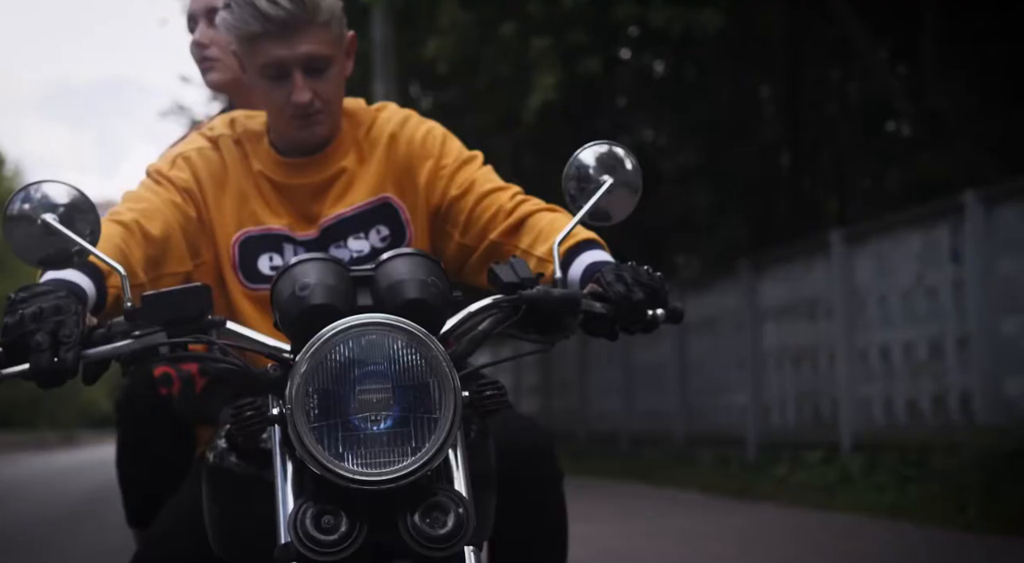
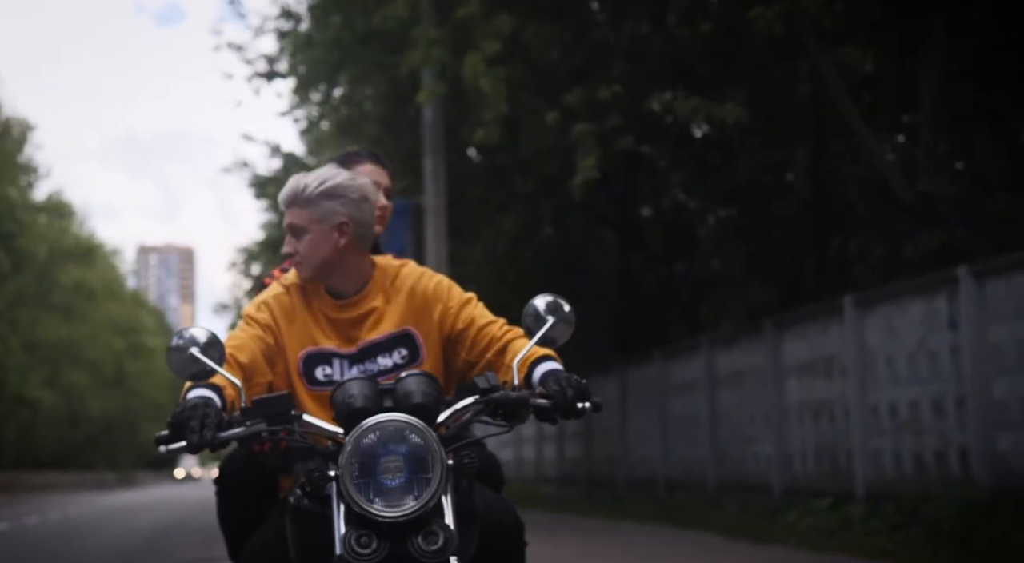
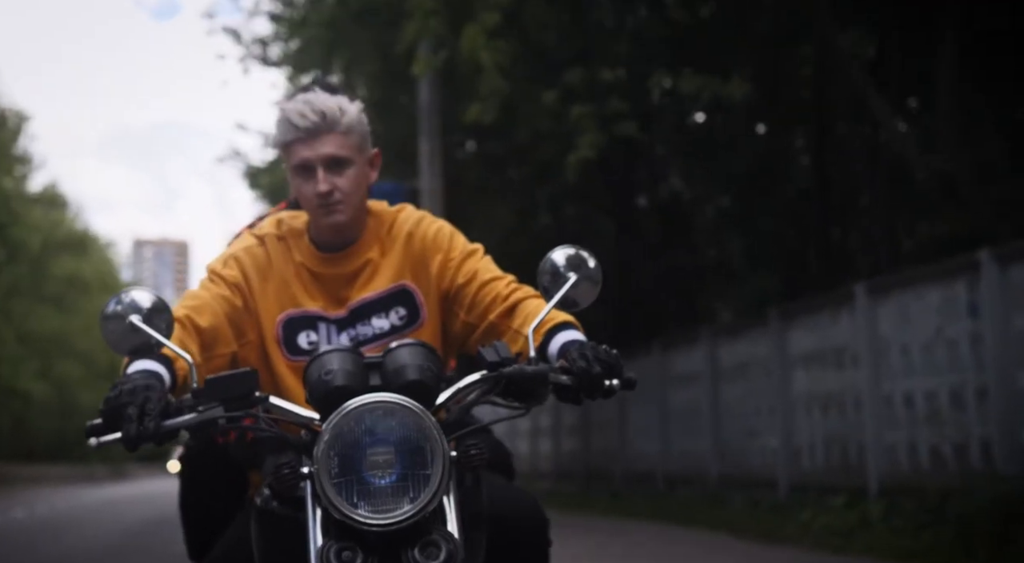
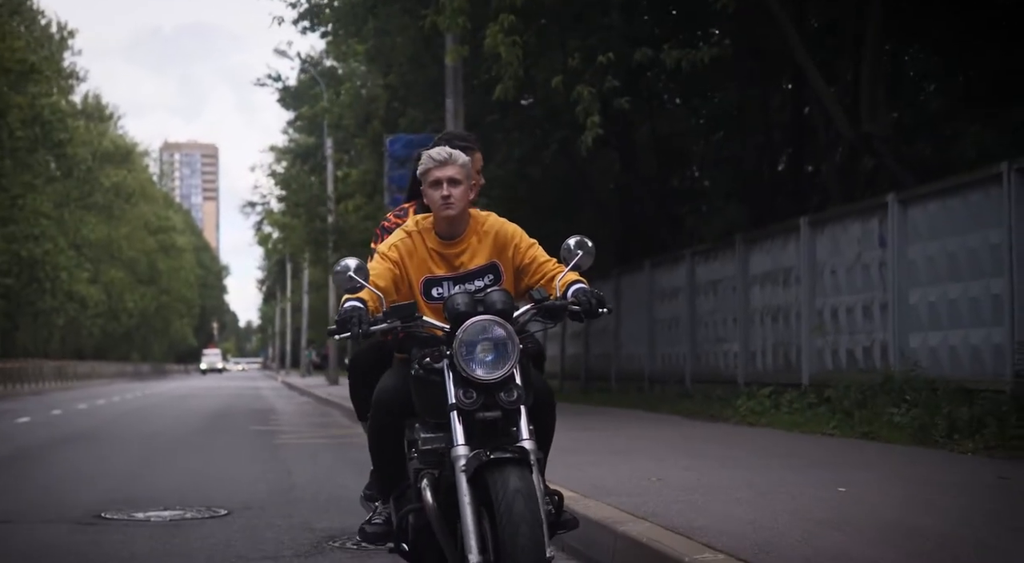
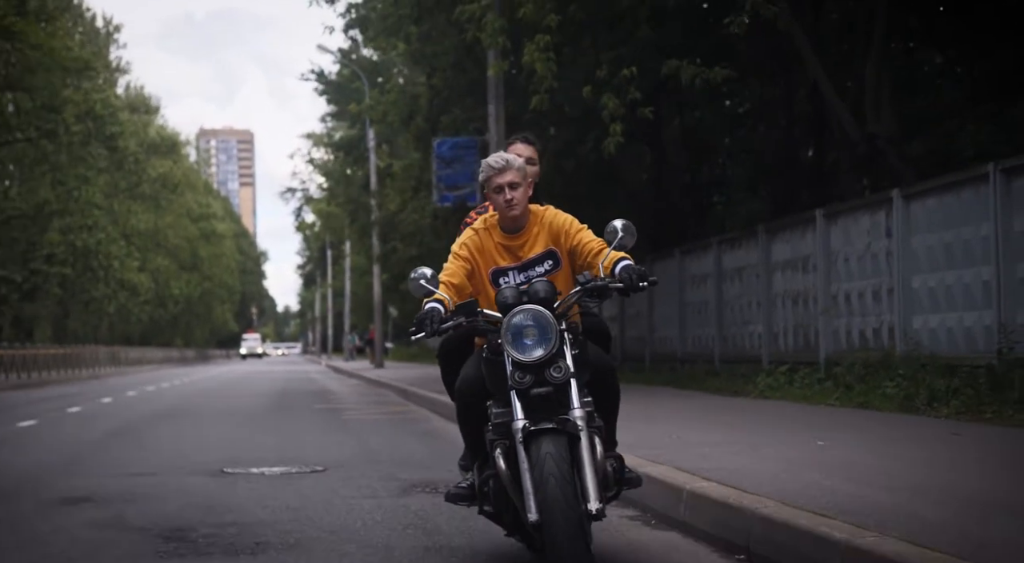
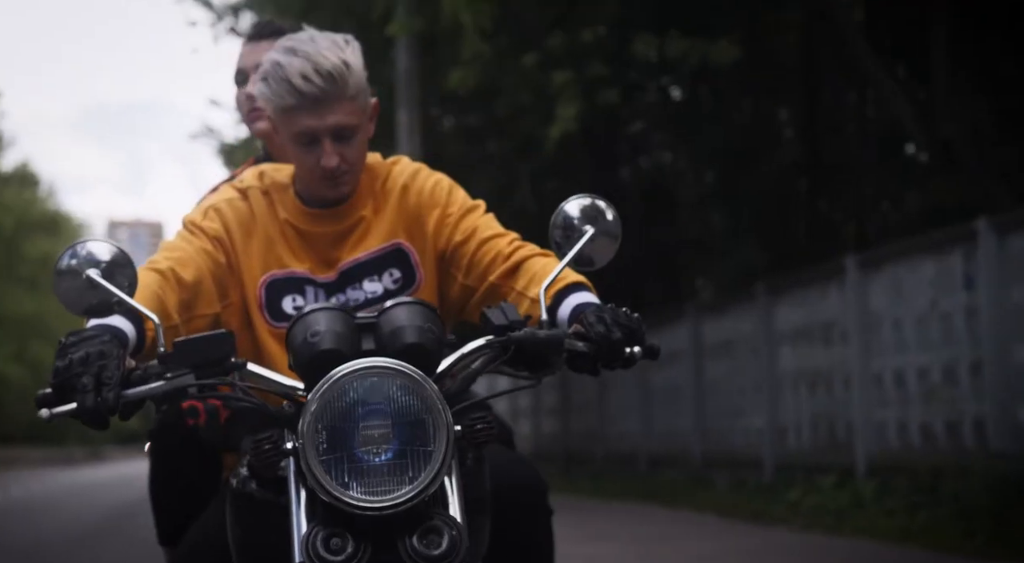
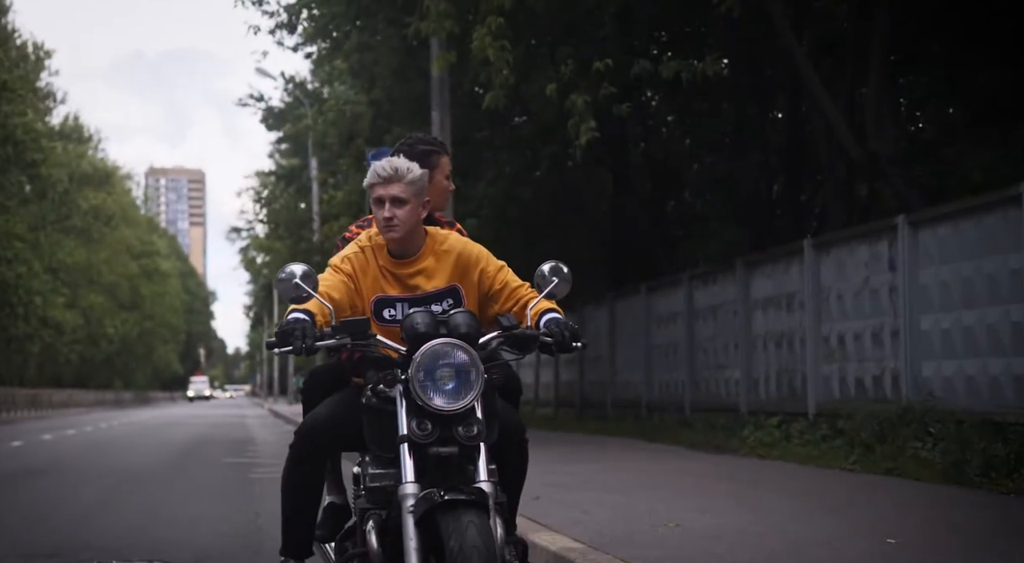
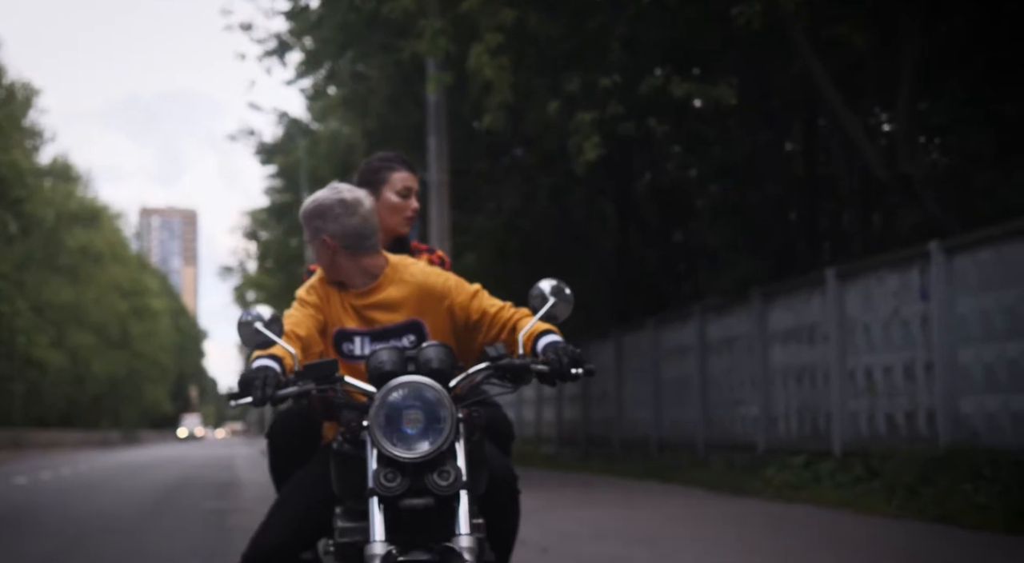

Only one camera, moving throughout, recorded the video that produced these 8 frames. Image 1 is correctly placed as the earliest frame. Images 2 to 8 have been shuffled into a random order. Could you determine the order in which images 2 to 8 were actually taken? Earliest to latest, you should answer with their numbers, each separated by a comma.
6, 3, 2, 8, 7, 4, 5
